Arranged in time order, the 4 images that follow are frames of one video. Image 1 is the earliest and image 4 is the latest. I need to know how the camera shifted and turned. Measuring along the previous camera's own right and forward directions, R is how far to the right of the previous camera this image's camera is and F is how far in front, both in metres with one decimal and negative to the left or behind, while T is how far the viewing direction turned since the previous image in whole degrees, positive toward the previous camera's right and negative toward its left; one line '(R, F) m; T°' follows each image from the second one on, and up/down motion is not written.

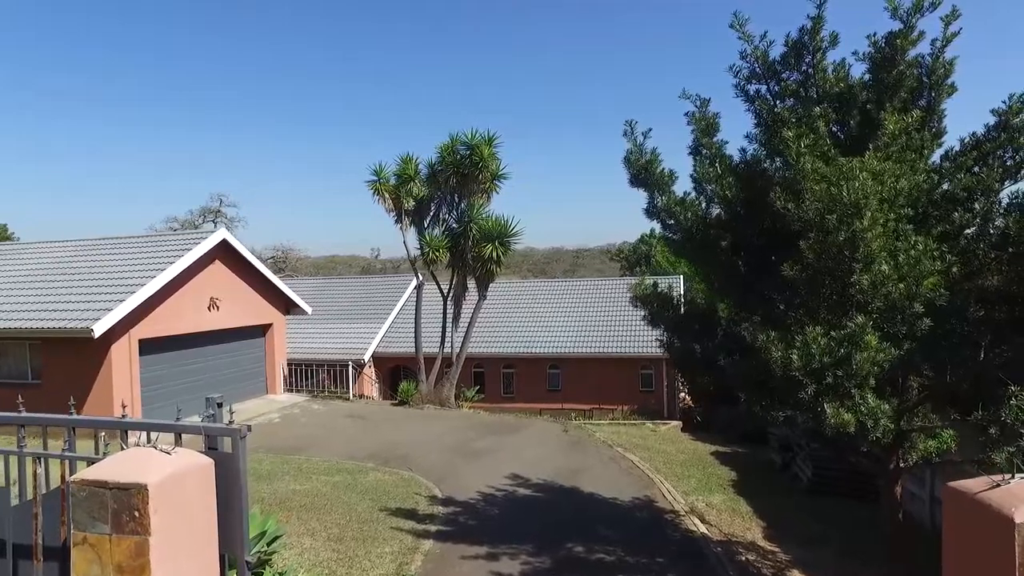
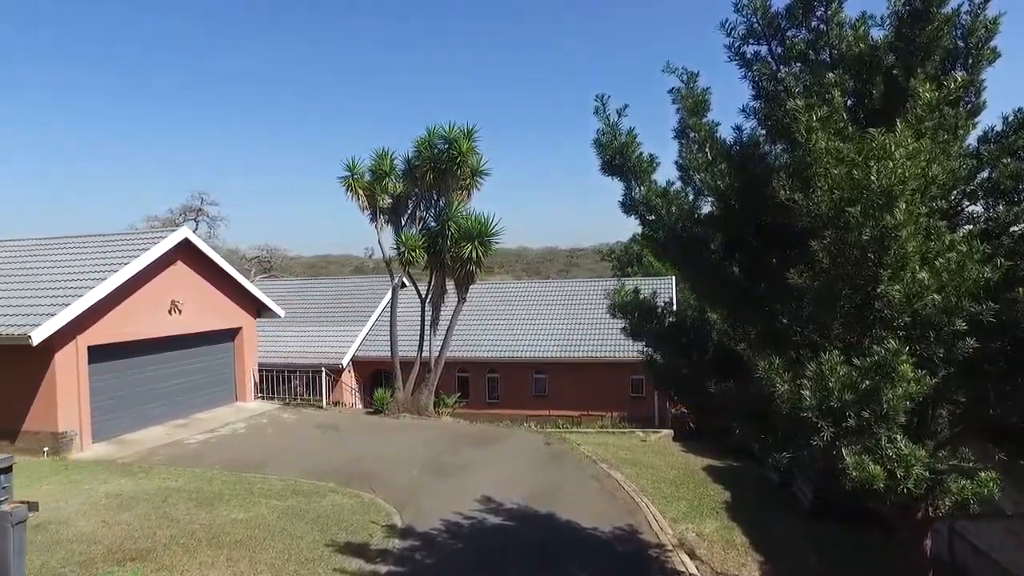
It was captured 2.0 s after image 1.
(+0.3, +1.0) m; 0°
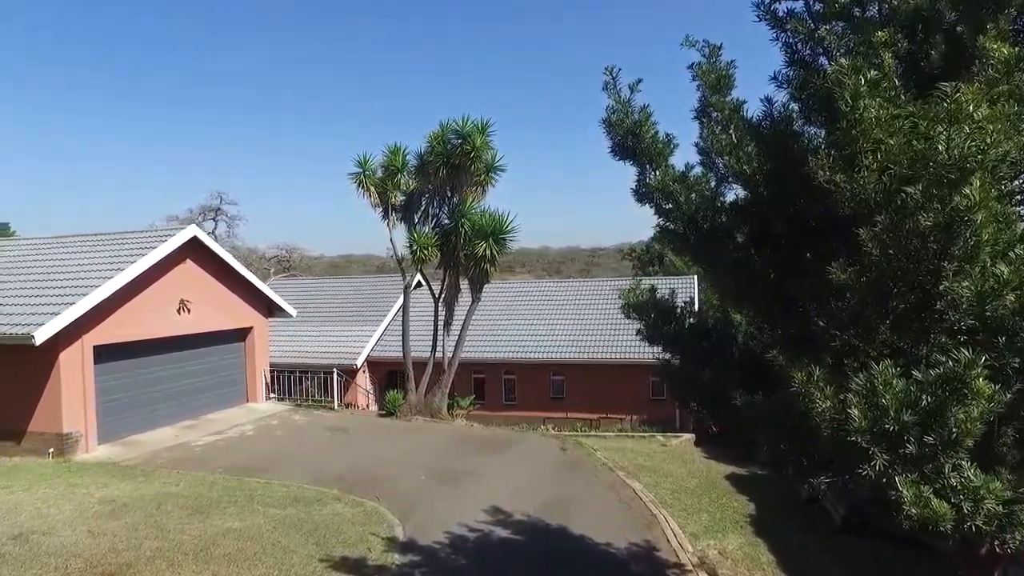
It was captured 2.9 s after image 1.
(+0.1, +0.5) m; -2°
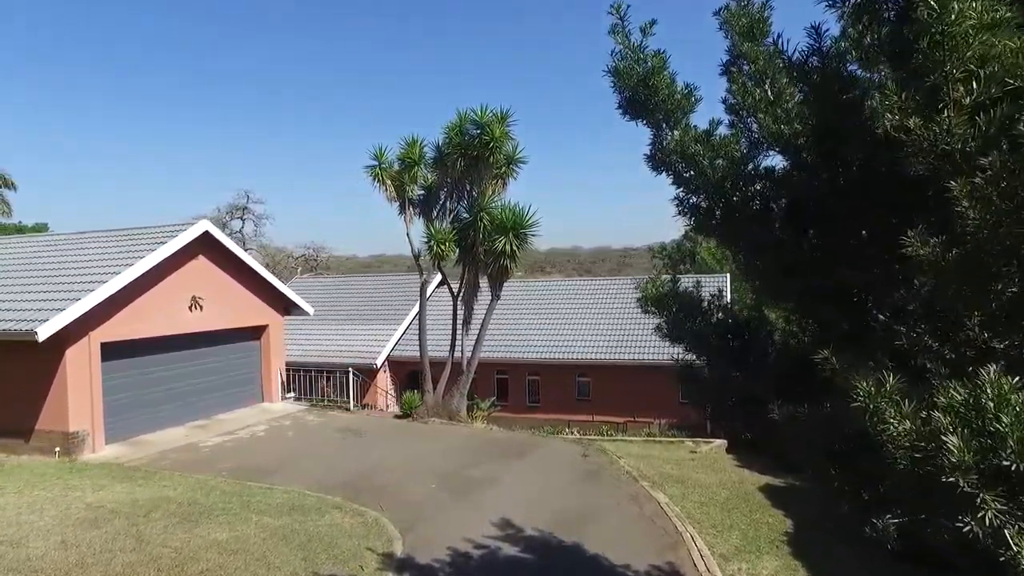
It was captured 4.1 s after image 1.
(+0.2, +0.7) m; -2°
